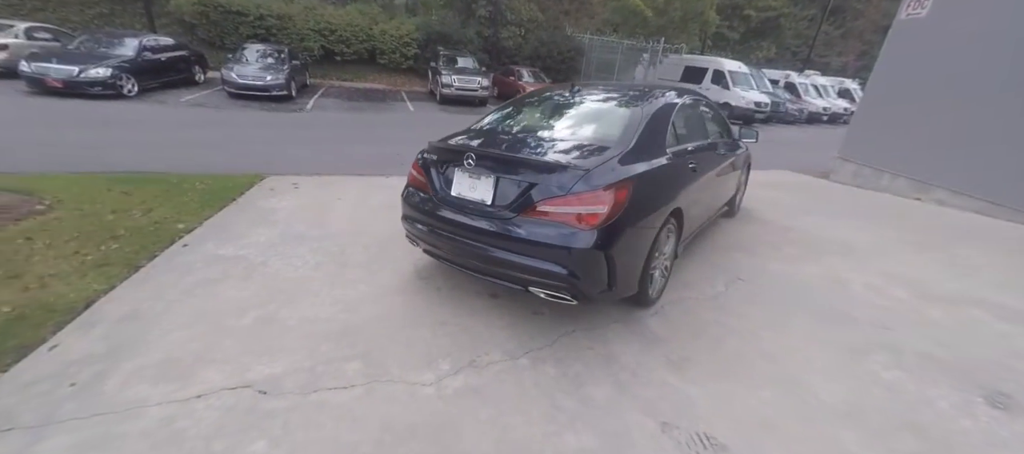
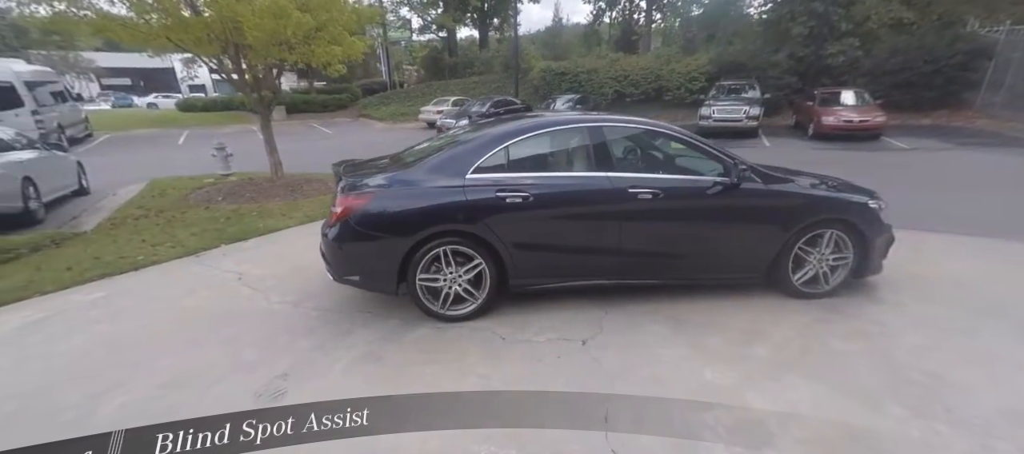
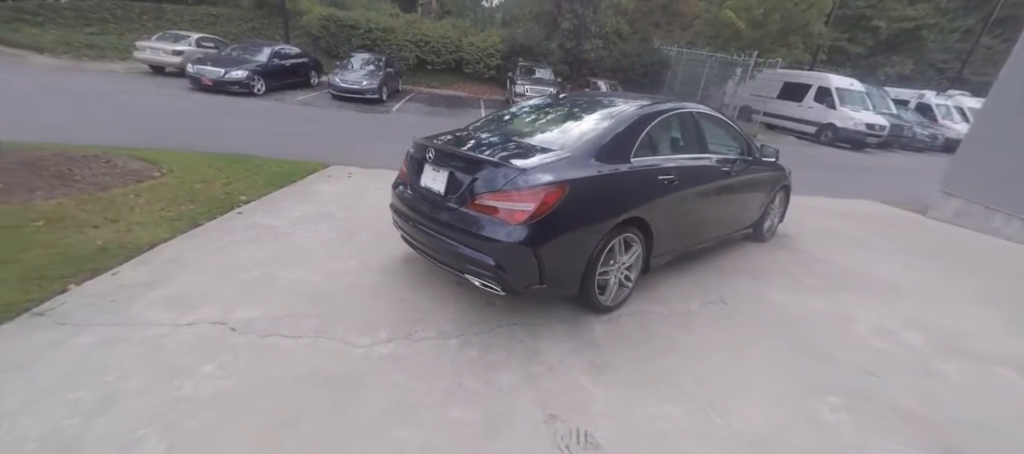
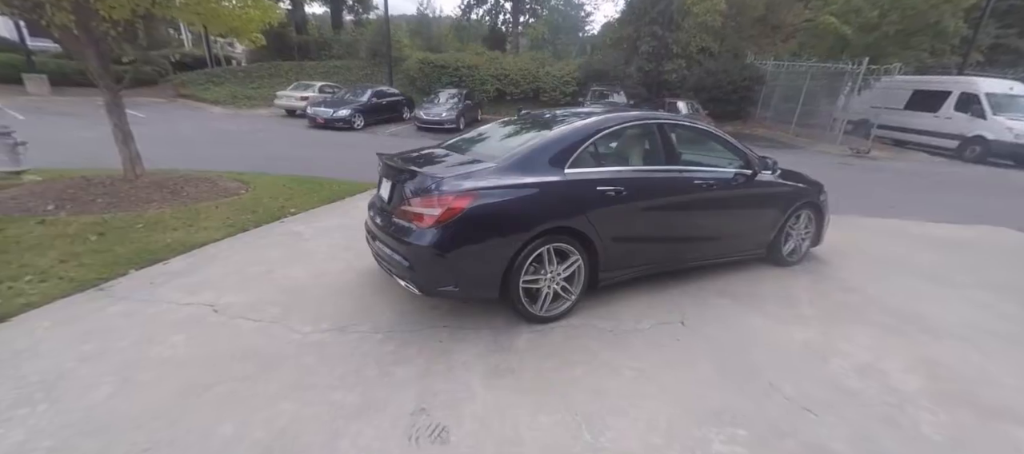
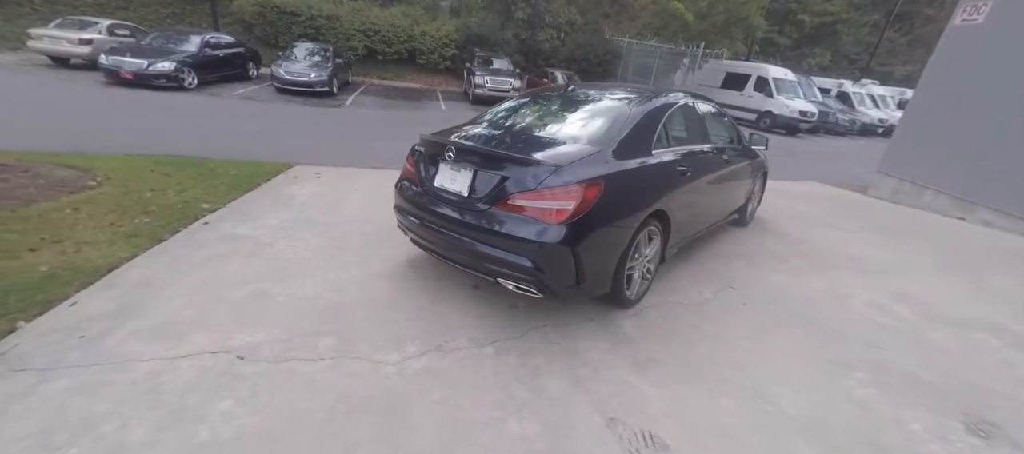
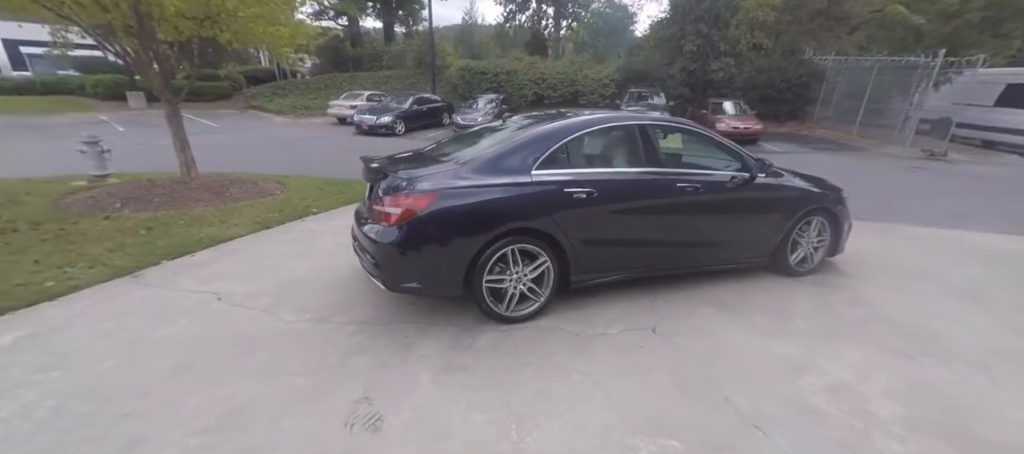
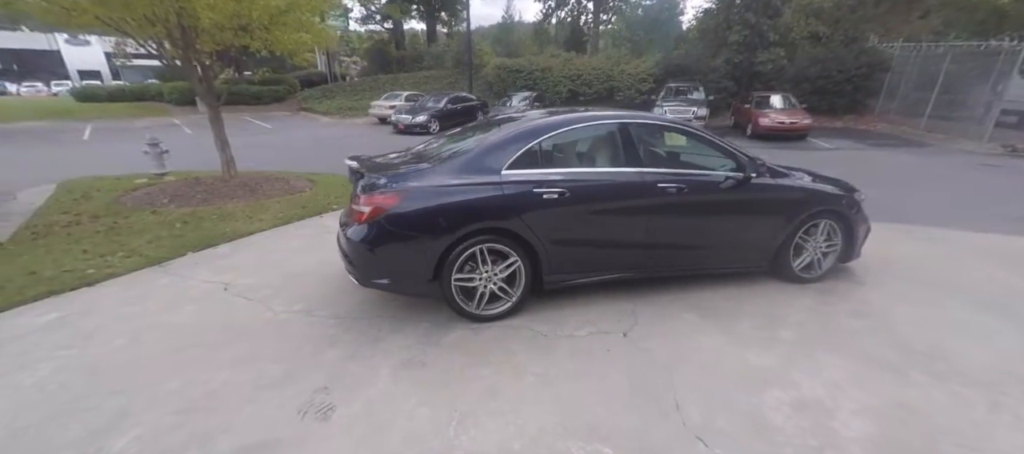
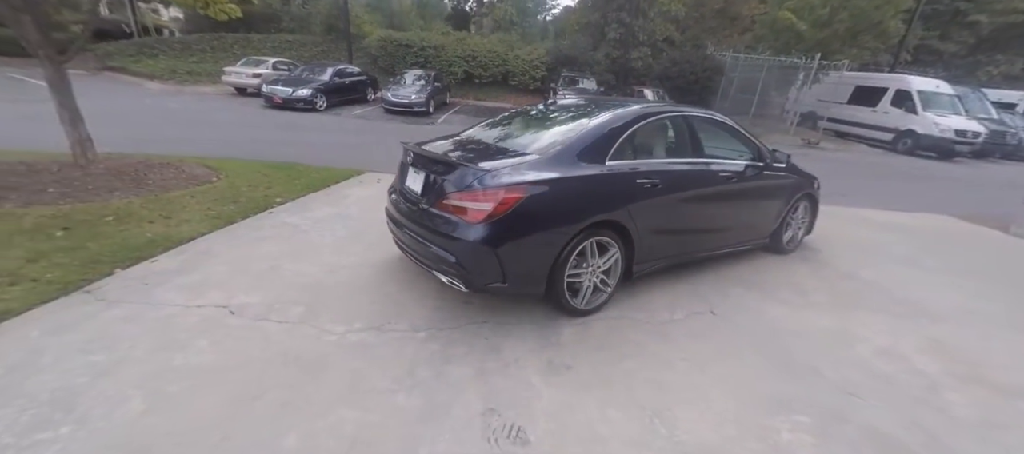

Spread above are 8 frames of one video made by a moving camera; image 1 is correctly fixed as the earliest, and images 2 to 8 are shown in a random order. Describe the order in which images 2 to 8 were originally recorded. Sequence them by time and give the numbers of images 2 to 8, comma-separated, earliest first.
5, 3, 8, 4, 6, 7, 2
